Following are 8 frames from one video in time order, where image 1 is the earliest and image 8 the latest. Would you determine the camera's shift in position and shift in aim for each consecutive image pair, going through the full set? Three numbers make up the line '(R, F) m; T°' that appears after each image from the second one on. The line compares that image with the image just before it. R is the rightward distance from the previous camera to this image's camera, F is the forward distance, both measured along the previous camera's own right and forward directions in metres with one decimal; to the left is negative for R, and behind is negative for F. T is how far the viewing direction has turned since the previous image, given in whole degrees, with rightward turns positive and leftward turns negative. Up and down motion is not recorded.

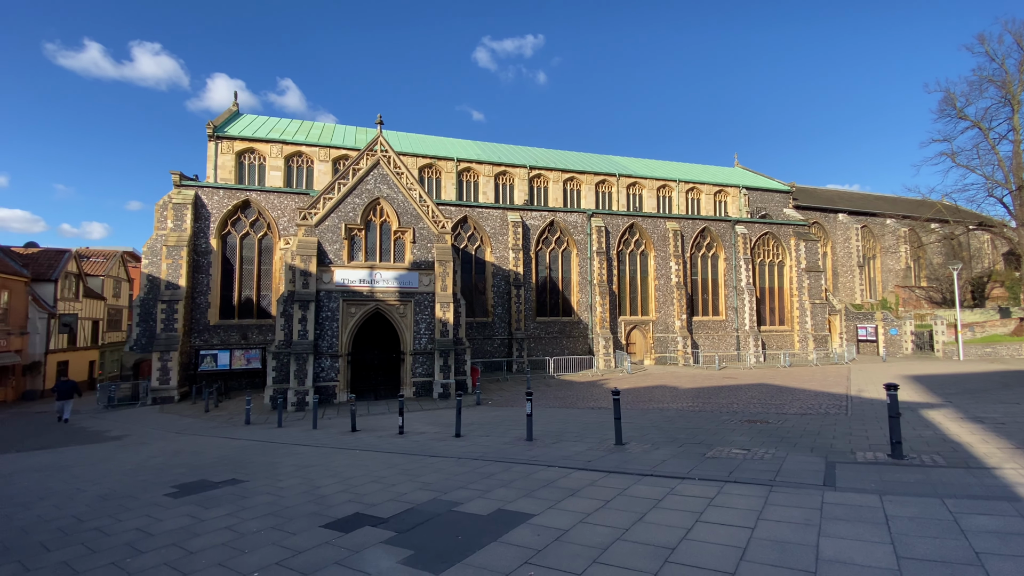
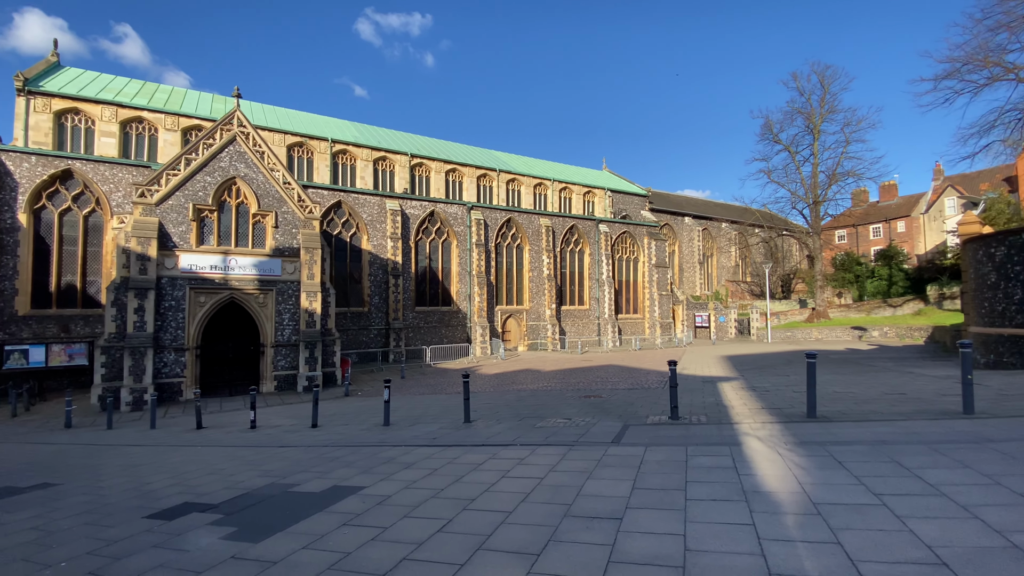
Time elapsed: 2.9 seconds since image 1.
(+0.5, -0.7) m; +14°
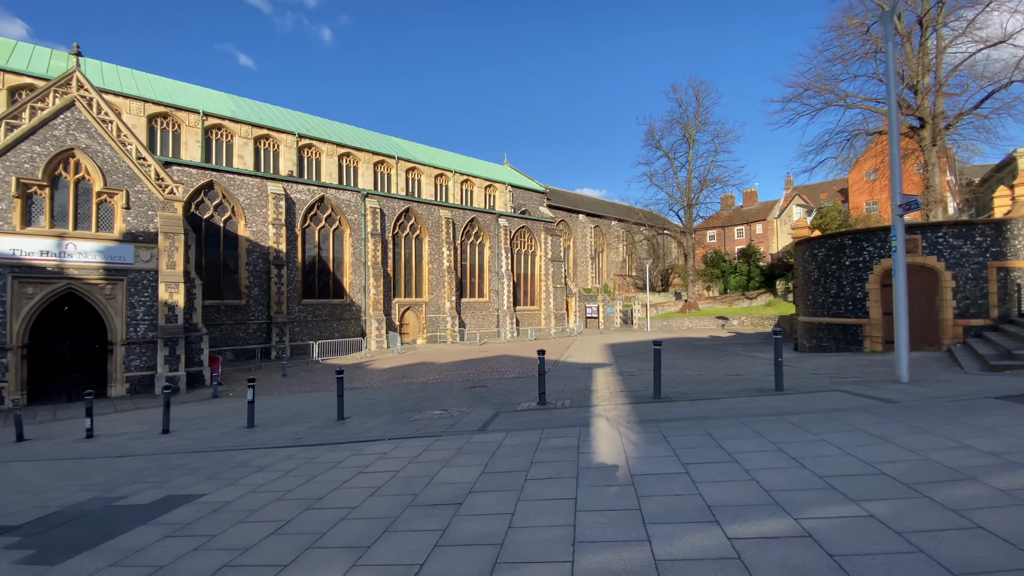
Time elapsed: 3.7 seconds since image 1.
(+0.5, -0.1) m; +12°
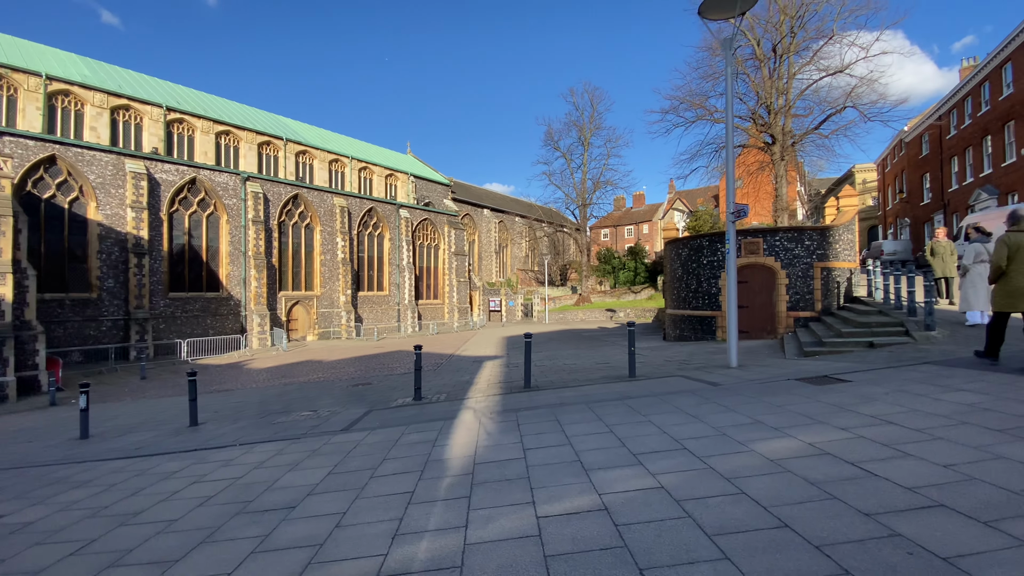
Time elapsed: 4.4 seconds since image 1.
(+0.5, -0.1) m; +11°
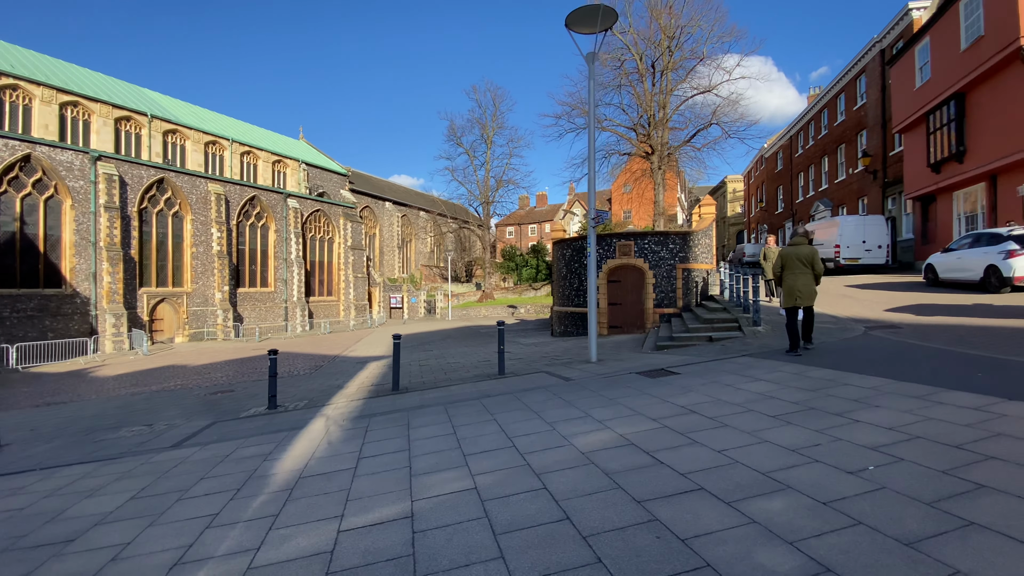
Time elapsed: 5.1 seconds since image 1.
(+0.7, 0.0) m; +11°
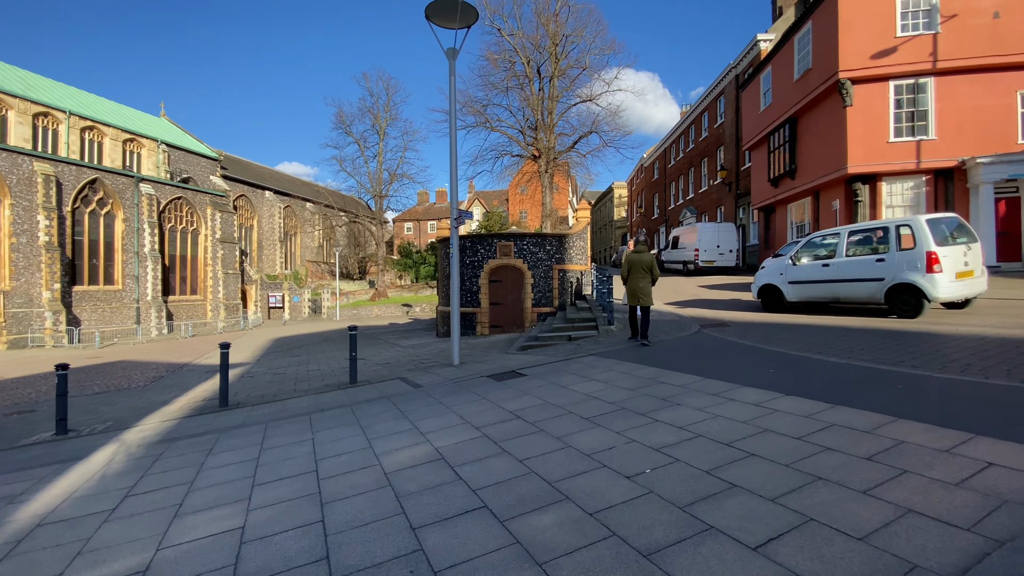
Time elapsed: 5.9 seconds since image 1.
(+0.8, +0.2) m; +12°
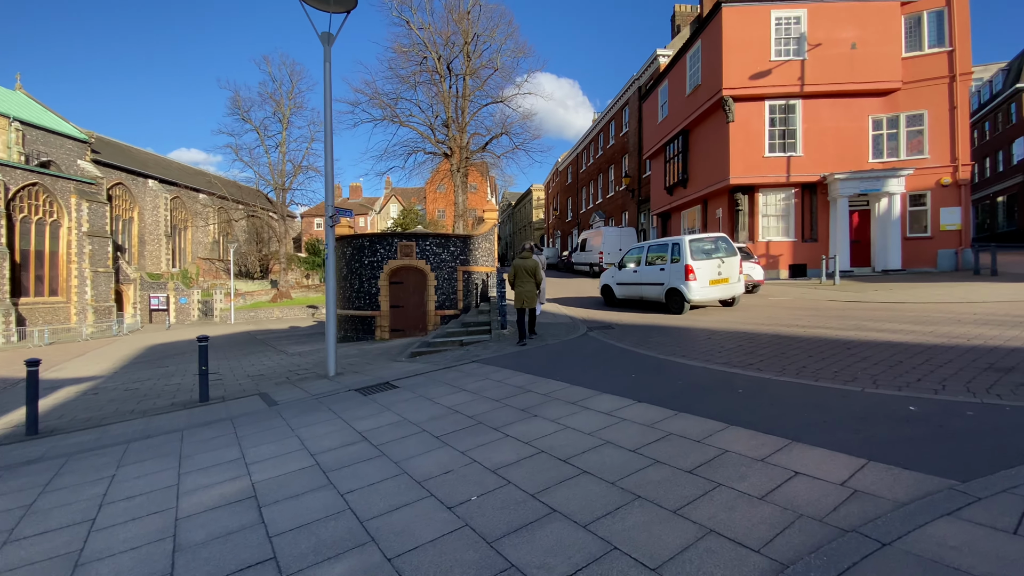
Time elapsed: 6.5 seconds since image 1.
(+0.7, +0.2) m; +9°
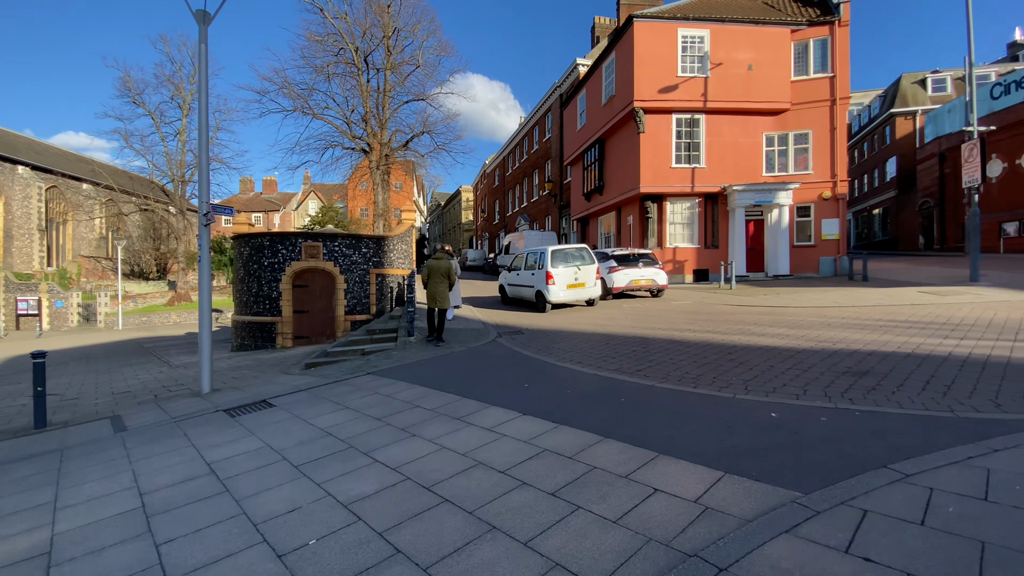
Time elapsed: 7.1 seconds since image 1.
(+0.5, +0.2) m; +8°
